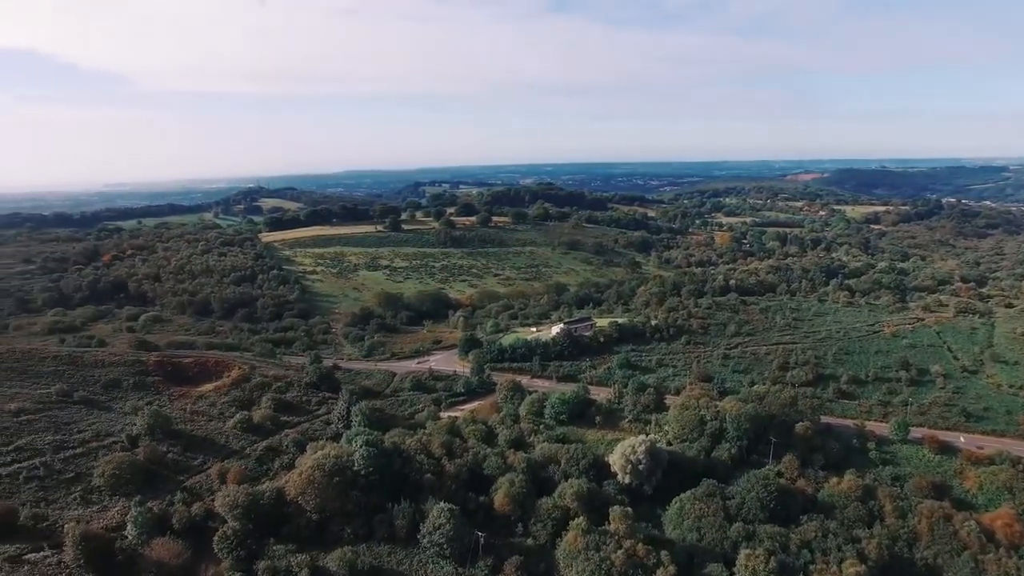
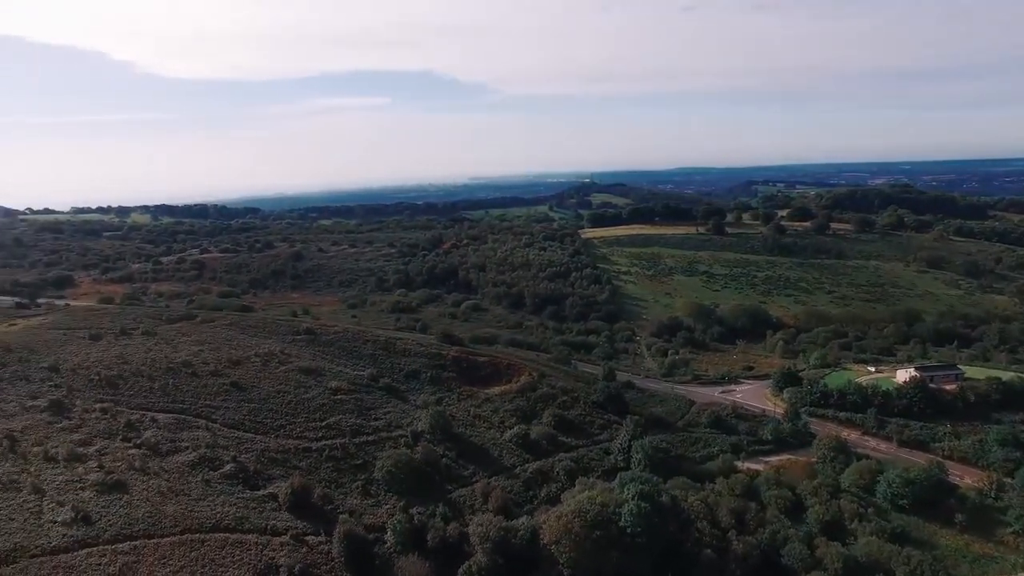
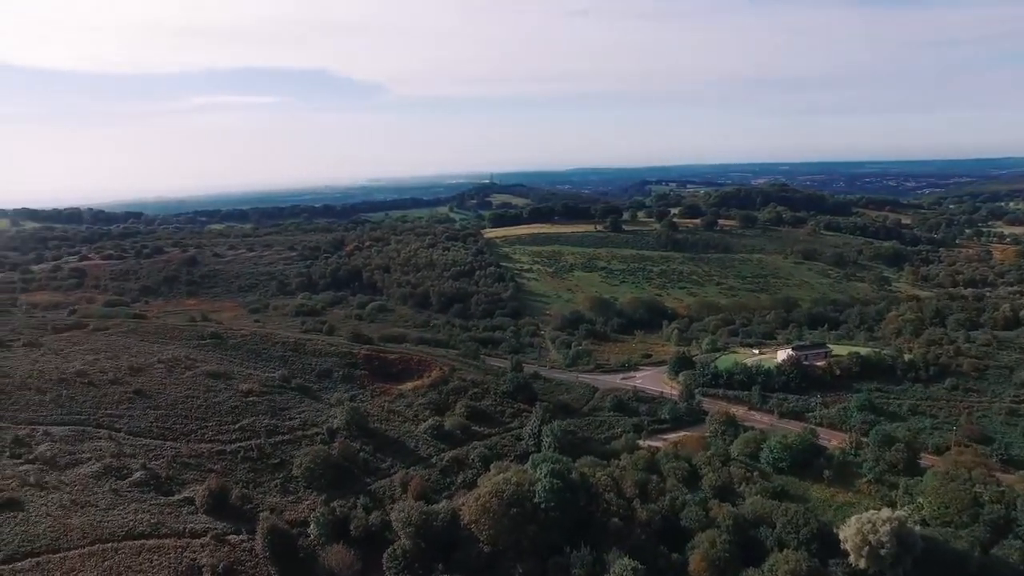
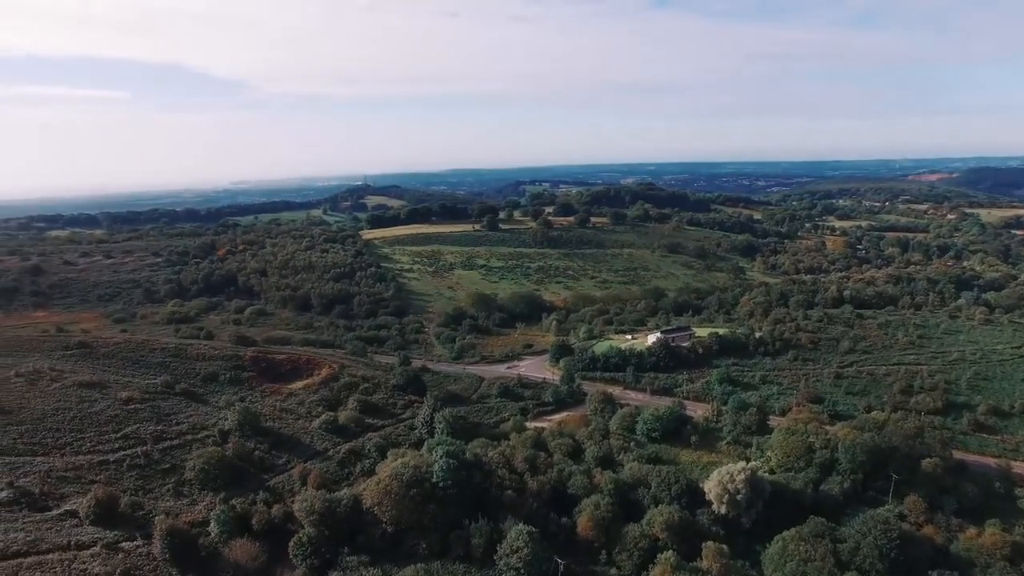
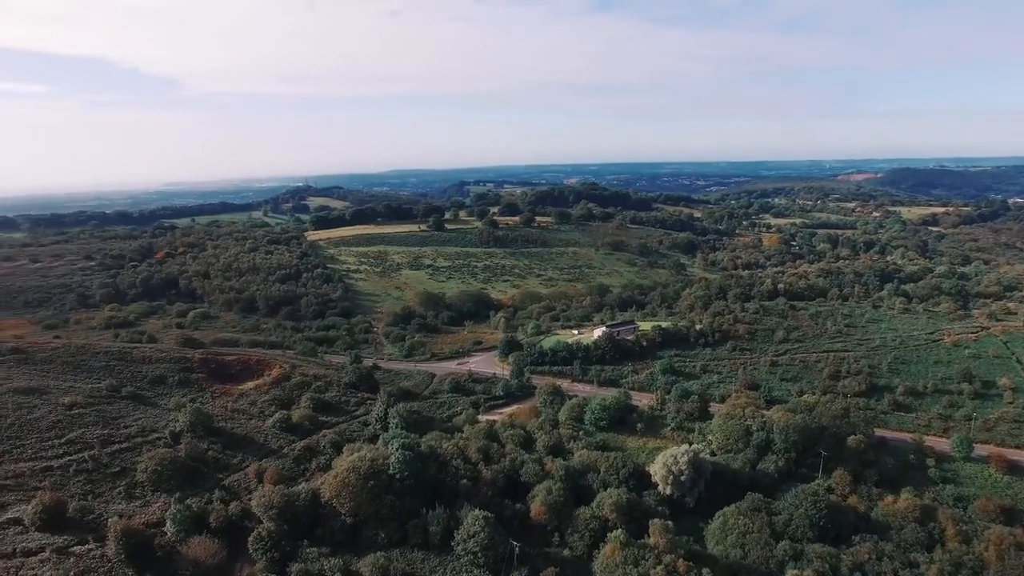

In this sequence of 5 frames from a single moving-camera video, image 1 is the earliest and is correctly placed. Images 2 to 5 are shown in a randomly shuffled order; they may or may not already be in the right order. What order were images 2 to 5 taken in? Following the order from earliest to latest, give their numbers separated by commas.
5, 4, 3, 2
